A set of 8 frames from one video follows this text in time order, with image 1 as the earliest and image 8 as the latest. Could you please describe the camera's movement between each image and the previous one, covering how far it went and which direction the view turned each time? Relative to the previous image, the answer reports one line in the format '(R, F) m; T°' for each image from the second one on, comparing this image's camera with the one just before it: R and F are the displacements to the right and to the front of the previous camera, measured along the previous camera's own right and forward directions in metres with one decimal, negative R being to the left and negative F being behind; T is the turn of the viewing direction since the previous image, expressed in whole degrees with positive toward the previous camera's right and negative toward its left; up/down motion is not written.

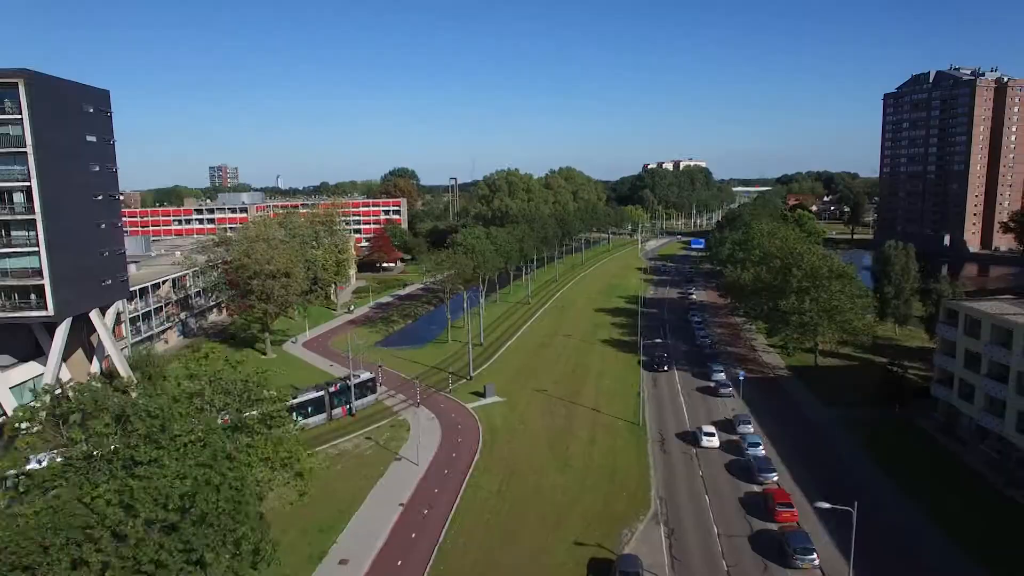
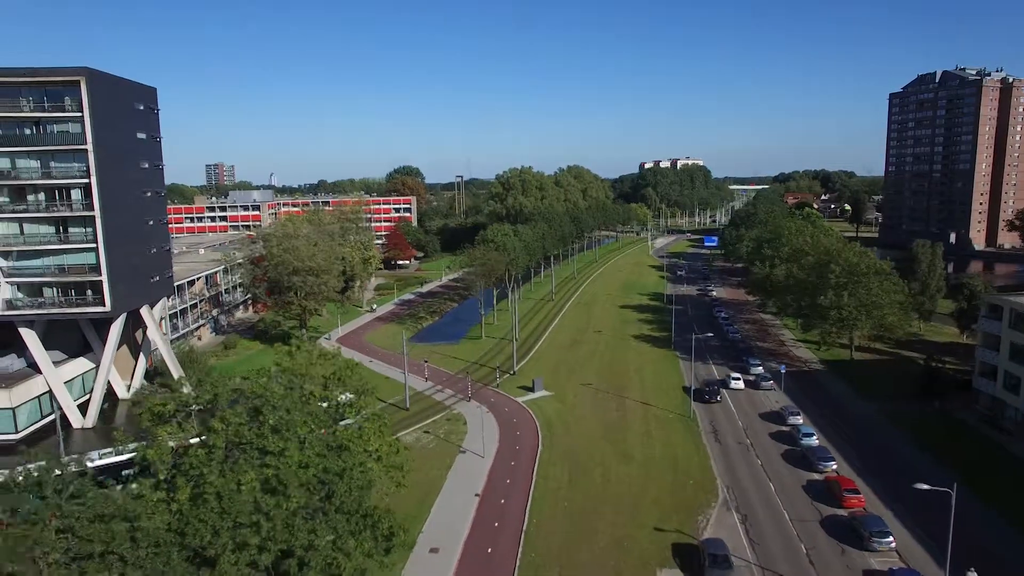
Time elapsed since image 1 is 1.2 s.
(-4.0, -0.8) m; +1°
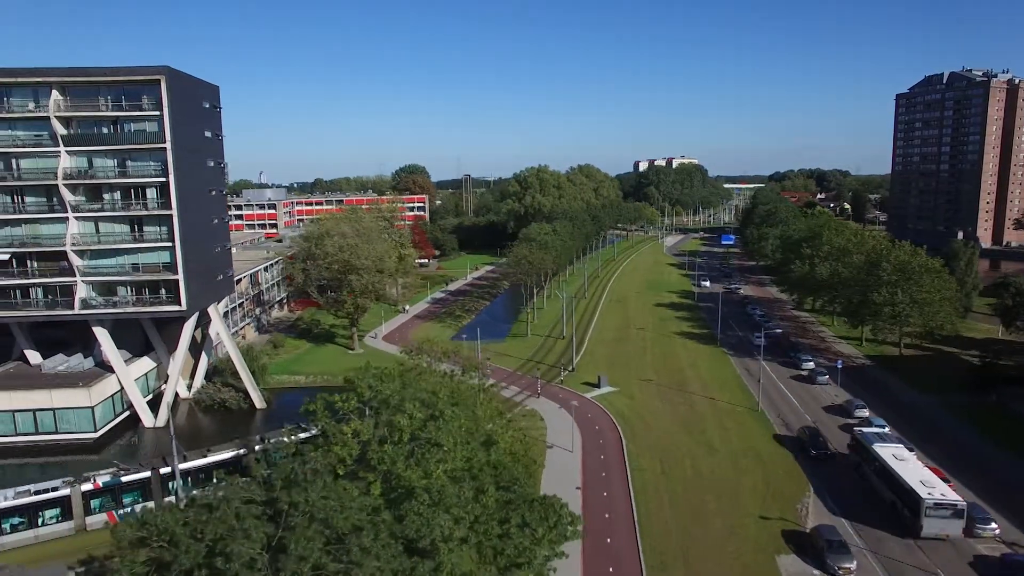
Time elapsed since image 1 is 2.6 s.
(-5.6, -0.6) m; +1°
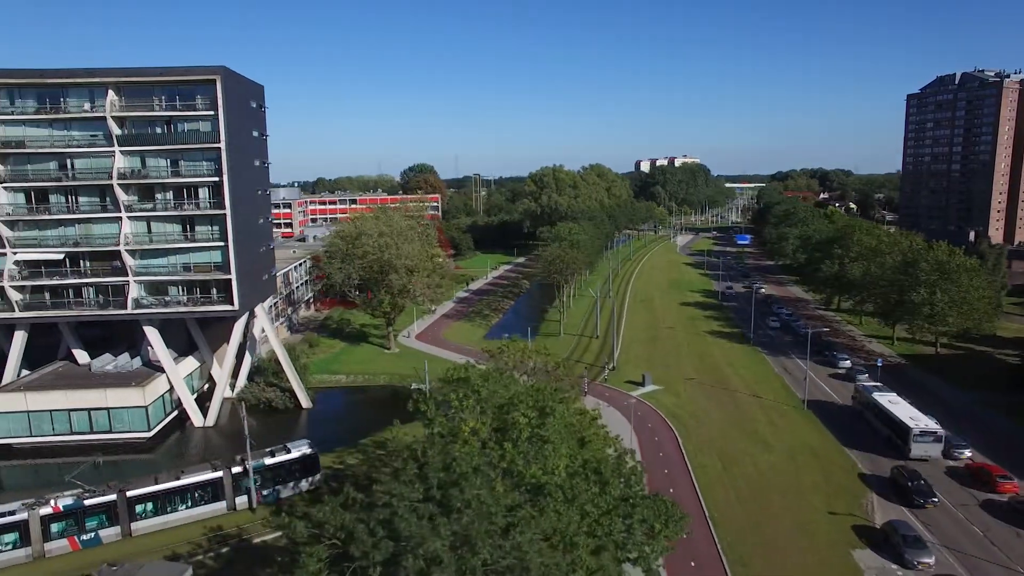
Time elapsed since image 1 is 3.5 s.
(-3.5, -0.3) m; 0°
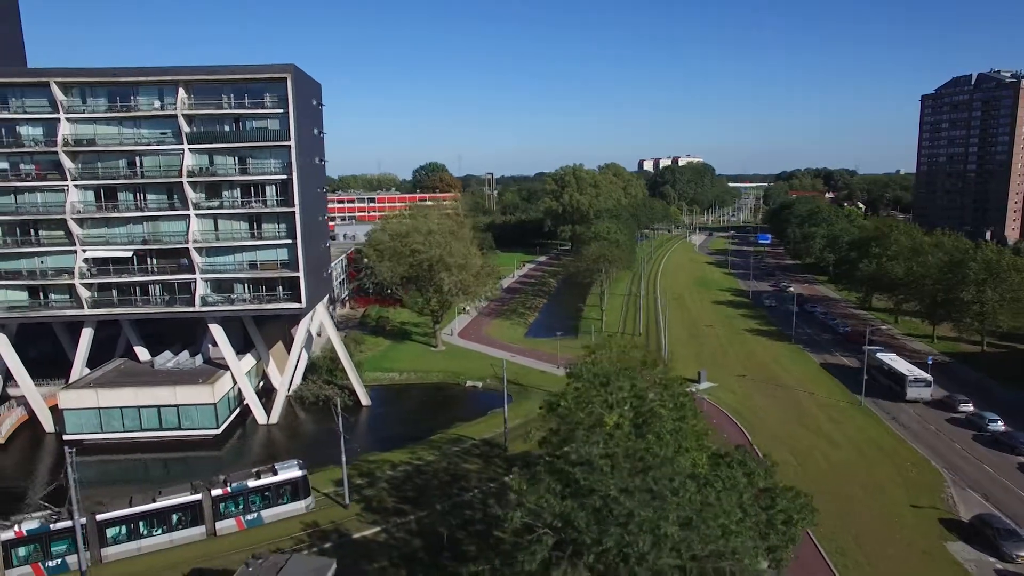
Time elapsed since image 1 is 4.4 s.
(-4.4, -0.3) m; 0°
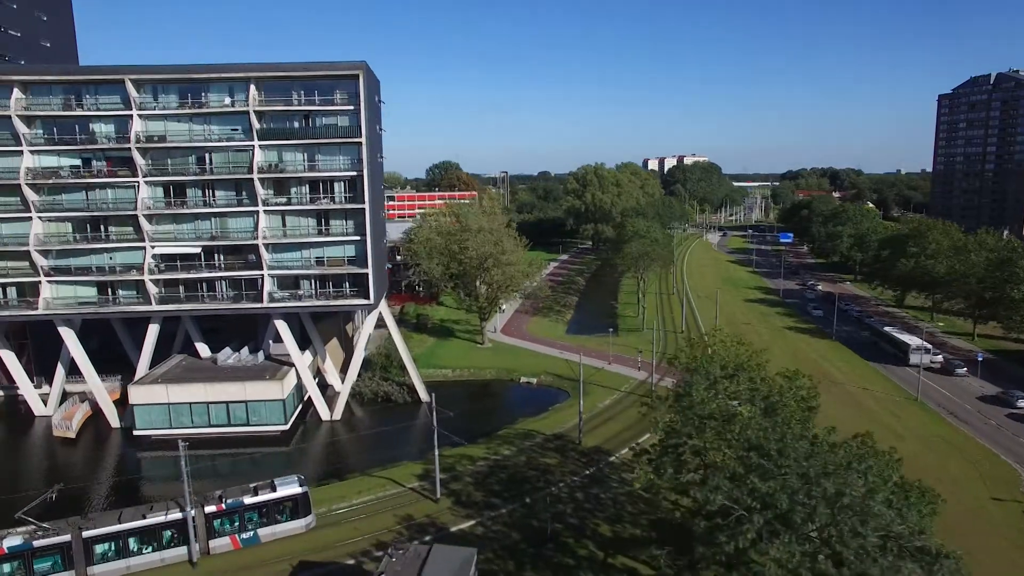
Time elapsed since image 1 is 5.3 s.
(-4.4, -0.3) m; 0°
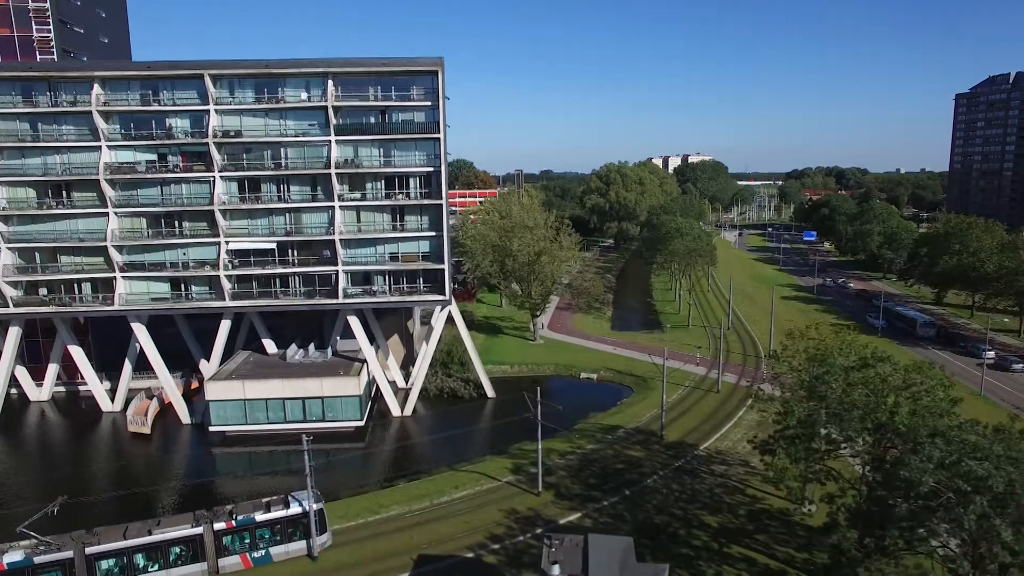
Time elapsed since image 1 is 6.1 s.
(-5.0, -0.1) m; 0°
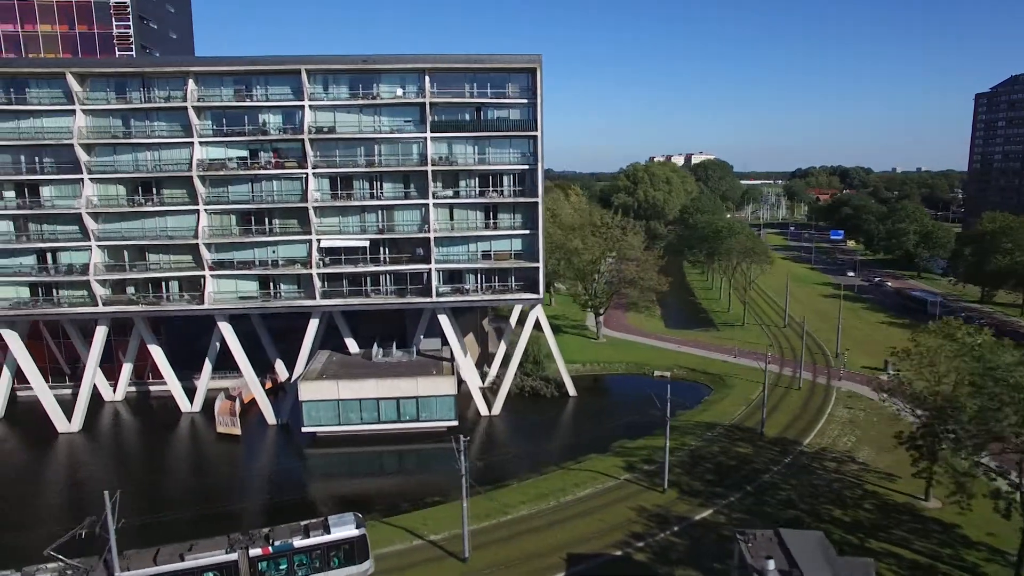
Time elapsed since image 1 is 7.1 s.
(-6.3, +0.2) m; +1°
